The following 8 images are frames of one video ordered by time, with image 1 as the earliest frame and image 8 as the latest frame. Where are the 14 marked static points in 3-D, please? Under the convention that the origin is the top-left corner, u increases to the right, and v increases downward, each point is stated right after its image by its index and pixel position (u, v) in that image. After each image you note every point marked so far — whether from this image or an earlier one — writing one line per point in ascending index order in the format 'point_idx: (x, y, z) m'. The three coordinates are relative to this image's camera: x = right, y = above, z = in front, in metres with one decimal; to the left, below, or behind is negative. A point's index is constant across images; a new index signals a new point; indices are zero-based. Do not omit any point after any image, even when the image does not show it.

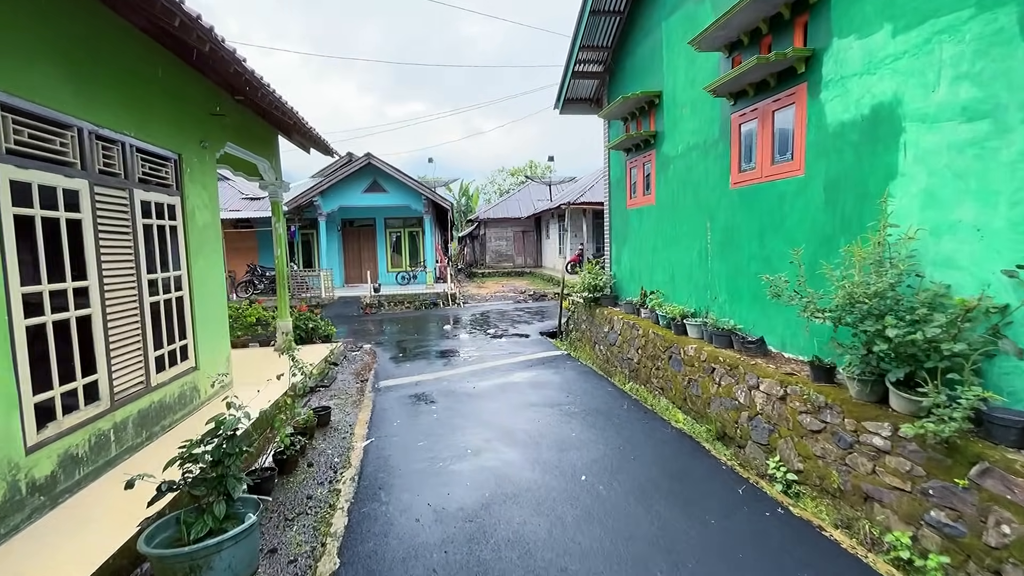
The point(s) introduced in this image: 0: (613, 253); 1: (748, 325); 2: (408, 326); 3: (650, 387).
0: (+1.8, +0.6, +8.2) m
1: (+2.4, -0.4, +4.7) m
2: (-2.5, -0.9, +11.3) m
3: (+1.7, -1.2, +5.7) m
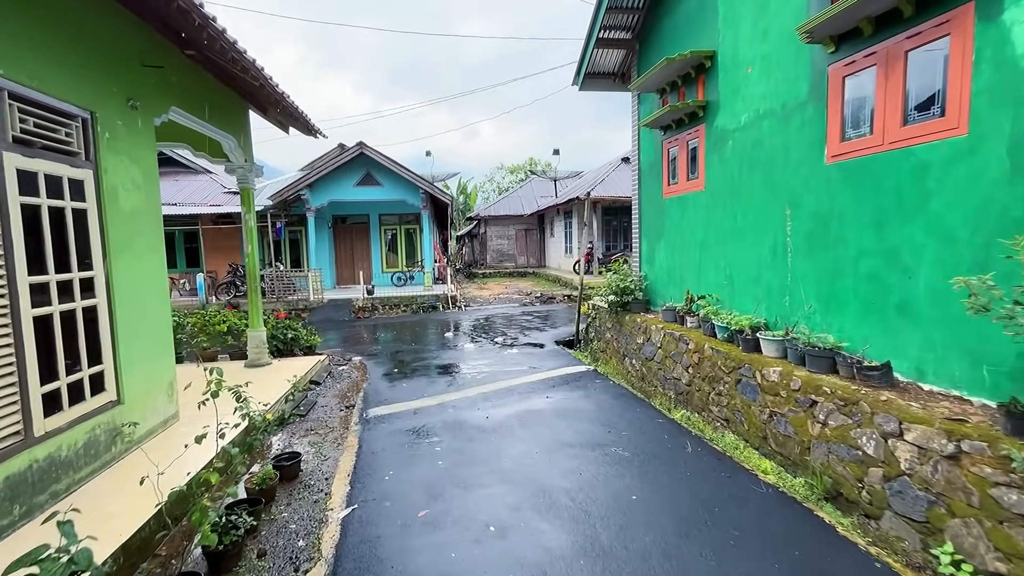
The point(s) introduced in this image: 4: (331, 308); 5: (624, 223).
0: (+2.0, +0.5, +7.0) m
1: (+2.6, -0.4, +3.5) m
2: (-2.3, -1.0, +10.1) m
3: (+1.9, -1.3, +4.6) m
4: (-5.0, -0.5, +13.0) m
5: (+4.0, +2.3, +17.0) m
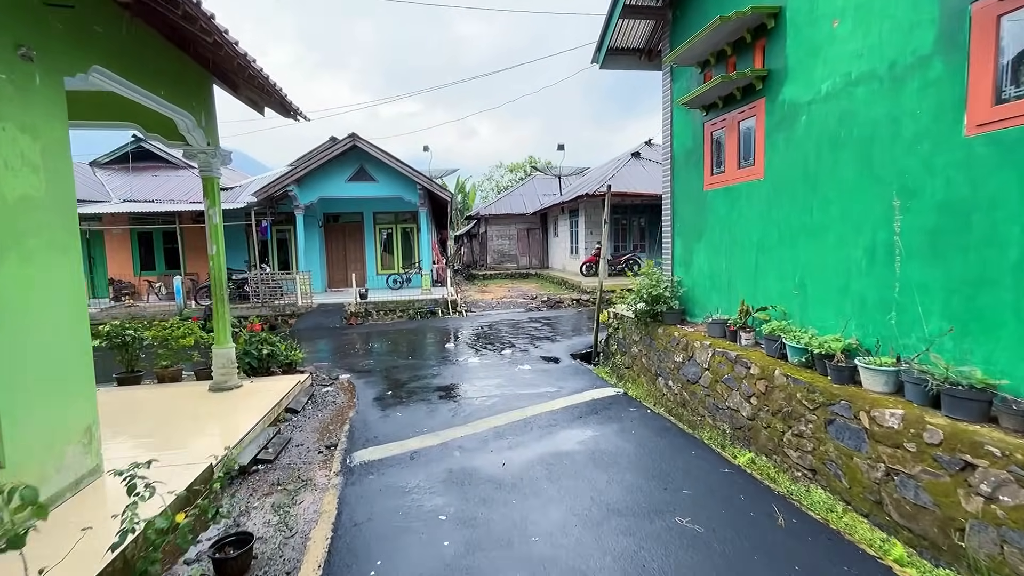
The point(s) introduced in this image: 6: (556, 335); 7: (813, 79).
0: (+2.1, +0.4, +6.1) m
1: (+2.8, -0.5, +2.6) m
2: (-2.2, -1.1, +9.1) m
3: (+2.1, -1.4, +3.6) m
4: (-4.8, -0.6, +12.0) m
5: (+4.1, +2.2, +16.1) m
6: (+0.9, -0.9, +8.9) m
7: (+2.5, +1.7, +3.9) m
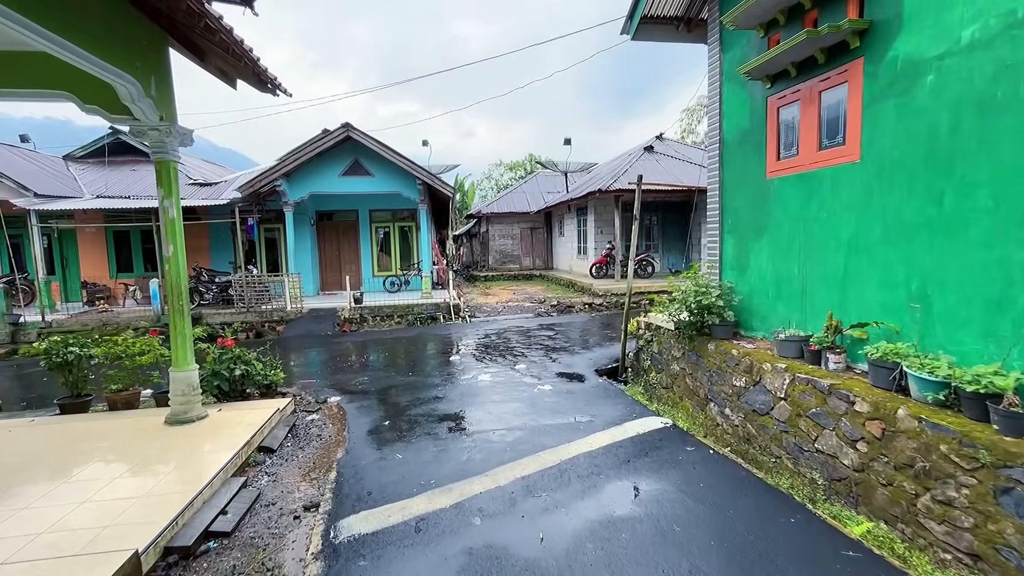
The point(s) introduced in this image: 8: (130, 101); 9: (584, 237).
0: (+2.4, +0.4, +5.1) m
1: (+3.0, -0.6, +1.7) m
2: (-2.0, -1.2, +8.2) m
3: (+2.3, -1.4, +2.7) m
4: (-4.7, -0.7, +11.1) m
5: (+4.3, +2.1, +15.1) m
6: (+1.1, -1.0, +8.0) m
7: (+2.7, +1.6, +2.9) m
8: (-3.1, +1.5, +3.8) m
9: (+2.5, +1.7, +16.2) m
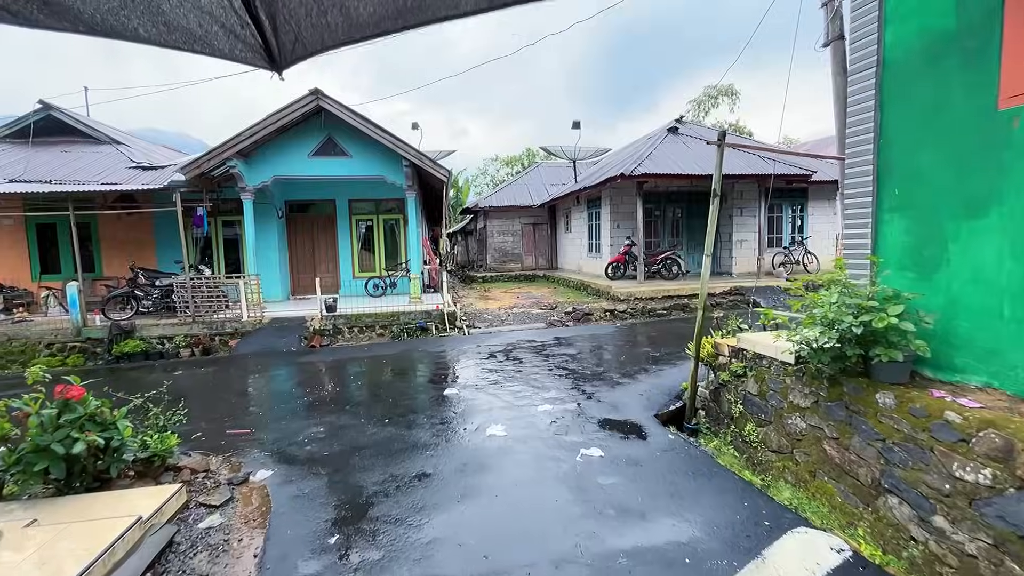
0: (+2.6, +0.3, +3.2) m
1: (+3.3, -0.7, -0.3) m
2: (-1.8, -1.2, +6.2) m
3: (+2.6, -1.5, +0.7) m
4: (-4.5, -0.8, +9.0) m
5: (+4.4, +2.1, +13.2) m
6: (+1.3, -1.1, +6.0) m
7: (+2.9, +1.6, +1.0) m
8: (-2.8, +1.4, +1.8) m
9: (+2.5, +1.7, +14.2) m
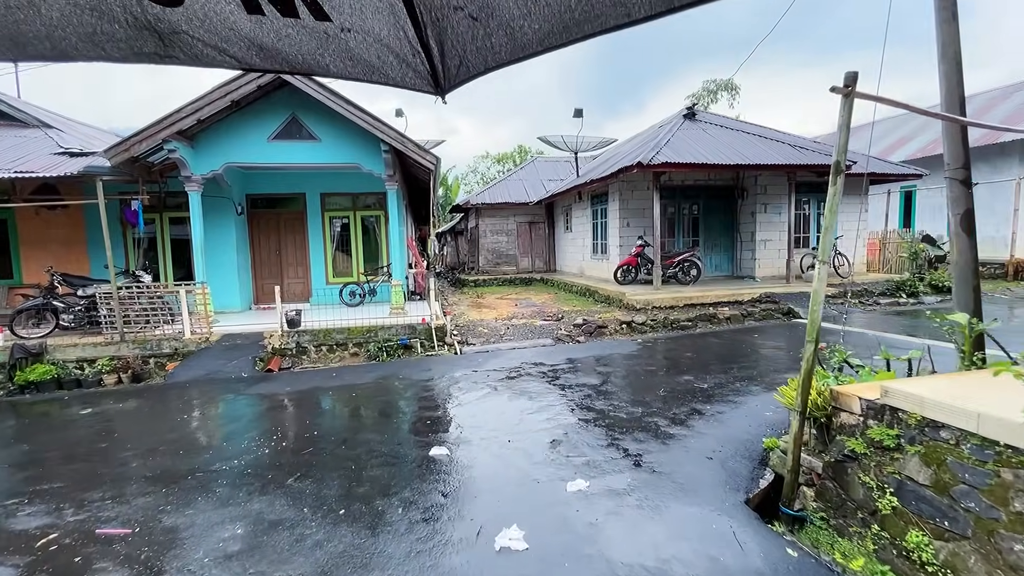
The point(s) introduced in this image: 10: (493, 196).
0: (+2.7, +0.2, +1.7) m
1: (+3.5, -0.8, -1.7) m
2: (-1.7, -1.4, +4.6) m
3: (+2.8, -1.6, -0.7) m
4: (-4.5, -1.0, +7.4) m
5: (+4.3, +1.9, +11.8) m
6: (+1.3, -1.2, +4.5) m
7: (+3.1, +1.4, -0.5) m
8: (-2.6, +1.3, +0.2) m
9: (+2.4, +1.5, +12.8) m
10: (-0.7, +3.4, +17.6) m
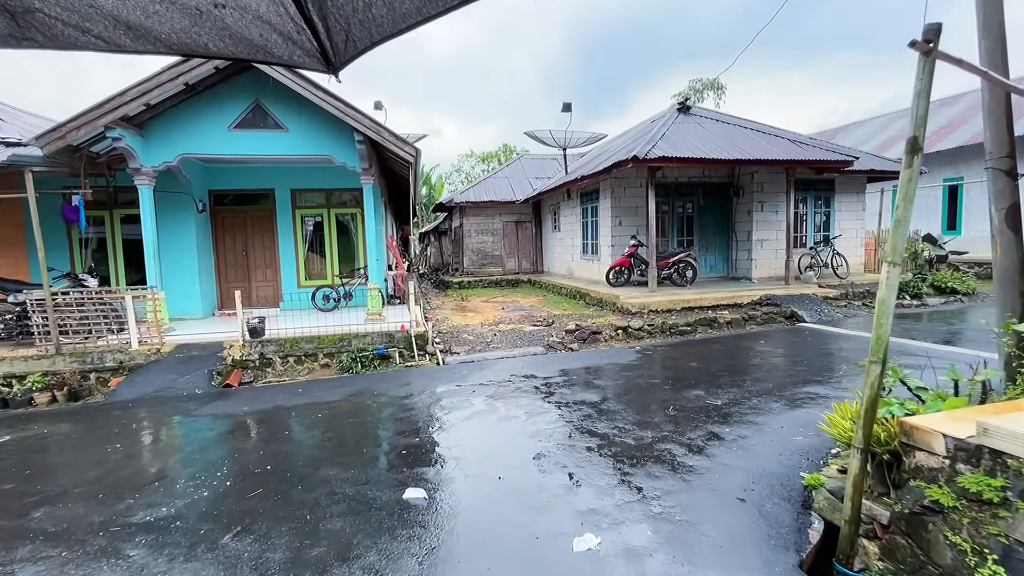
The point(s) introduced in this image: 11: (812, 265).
0: (+2.7, +0.1, +1.1) m
1: (+3.6, -0.8, -2.3) m
2: (-1.8, -1.4, +3.9) m
3: (+2.9, -1.7, -1.3) m
4: (-4.7, -1.1, +6.6) m
5: (+4.0, +1.9, +11.3) m
6: (+1.3, -1.3, +3.9) m
7: (+3.2, +1.4, -1.0) m
8: (-2.6, +1.2, -0.6) m
9: (+2.1, +1.5, +12.2) m
10: (-1.2, +3.4, +16.9) m
11: (+6.9, +0.5, +10.9) m
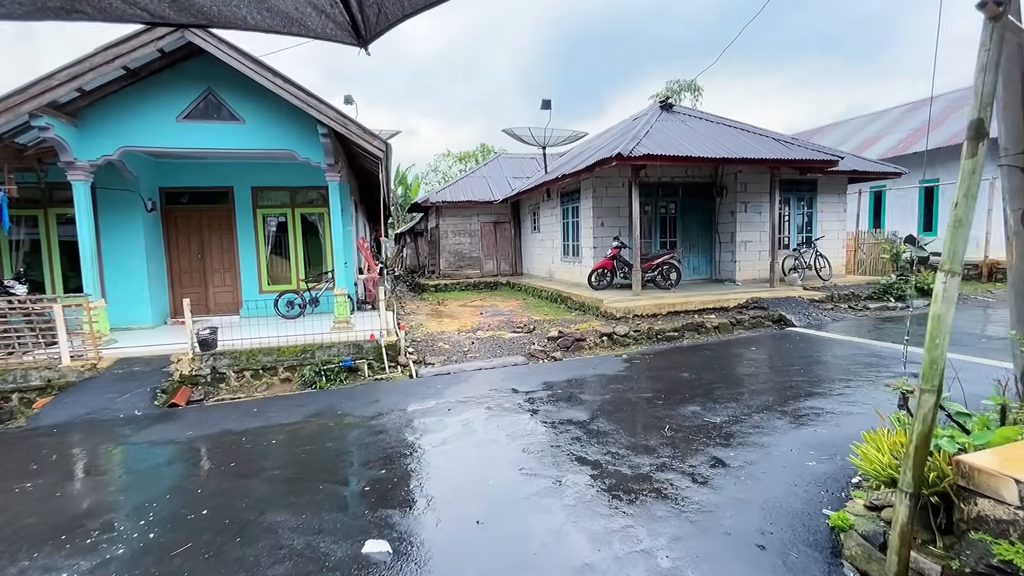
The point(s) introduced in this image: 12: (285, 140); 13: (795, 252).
0: (+2.7, +0.1, +0.8) m
1: (+3.8, -0.9, -2.6) m
2: (-1.9, -1.5, +3.3) m
3: (+3.0, -1.7, -1.6) m
4: (-4.9, -1.2, +5.9) m
5: (+3.5, +1.8, +11.0) m
6: (+1.1, -1.3, +3.5) m
7: (+3.3, +1.3, -1.4) m
8: (-2.5, +1.1, -1.2) m
9: (+1.5, +1.4, +11.8) m
10: (-2.0, +3.3, +16.3) m
11: (+6.4, +0.5, +10.7) m
12: (-3.4, +2.3, +7.2) m
13: (+6.5, +0.8, +10.8) m
